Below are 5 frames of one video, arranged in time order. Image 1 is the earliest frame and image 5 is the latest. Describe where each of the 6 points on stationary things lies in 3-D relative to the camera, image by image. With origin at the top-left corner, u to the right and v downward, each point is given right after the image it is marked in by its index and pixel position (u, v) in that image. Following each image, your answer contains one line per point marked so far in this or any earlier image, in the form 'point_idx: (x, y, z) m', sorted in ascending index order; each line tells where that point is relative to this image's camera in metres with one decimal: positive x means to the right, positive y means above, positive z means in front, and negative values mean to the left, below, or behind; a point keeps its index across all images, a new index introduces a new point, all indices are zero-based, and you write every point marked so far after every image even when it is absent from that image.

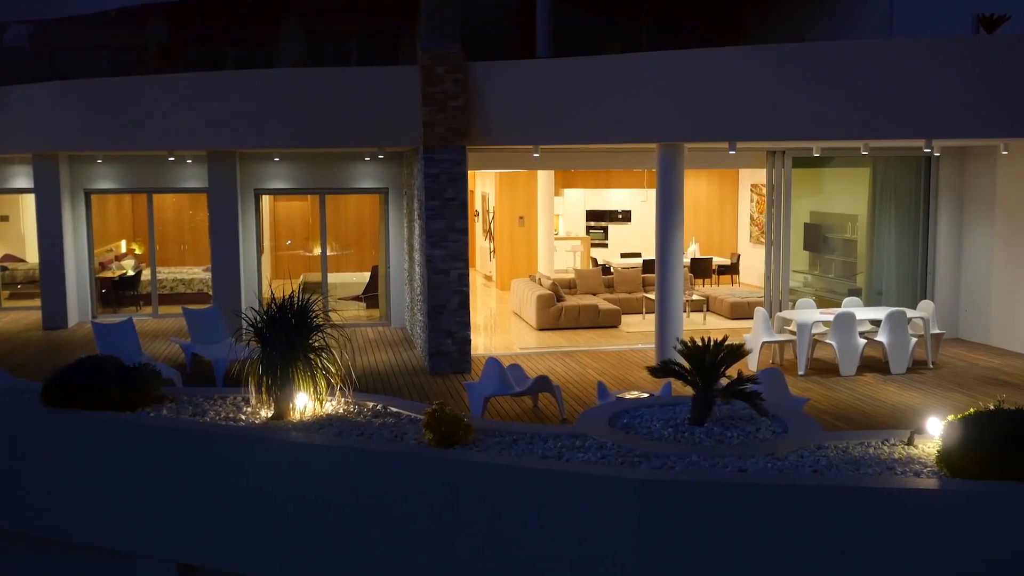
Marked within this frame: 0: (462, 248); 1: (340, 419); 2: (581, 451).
0: (-0.5, +0.4, +11.6) m
1: (-1.2, -0.9, +7.4) m
2: (+0.4, -1.0, +6.5) m
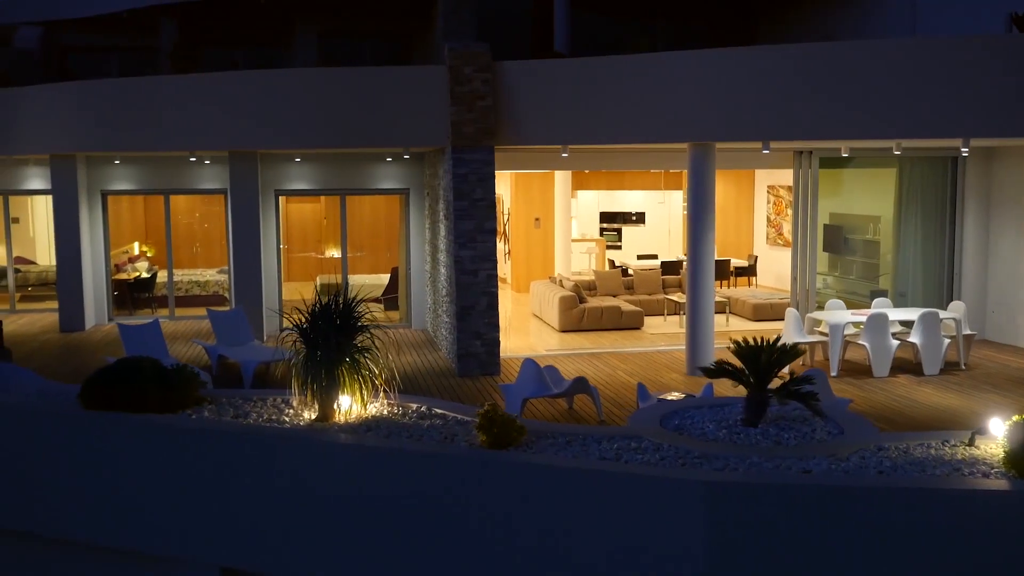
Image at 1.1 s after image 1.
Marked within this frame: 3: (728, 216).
0: (-0.2, +0.4, +11.5) m
1: (-0.9, -0.9, +7.3) m
2: (+0.8, -1.0, +6.4) m
3: (+4.2, +1.3, +19.9) m
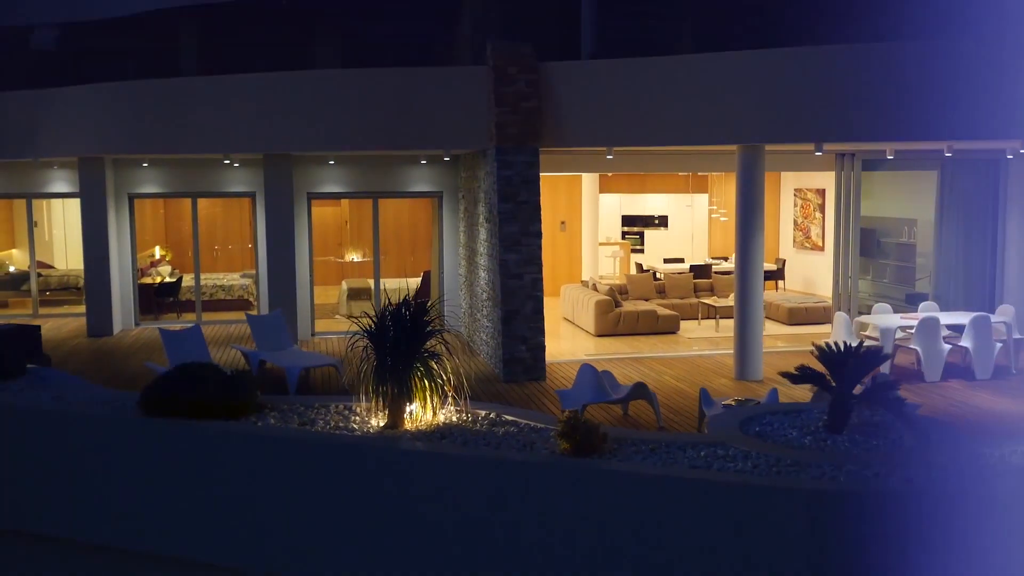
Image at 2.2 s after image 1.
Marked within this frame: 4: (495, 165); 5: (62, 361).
0: (+0.2, +0.4, +11.3) m
1: (-0.4, -0.9, +7.1) m
2: (+1.3, -1.0, +6.3) m
3: (+4.6, +1.3, +19.8) m
4: (-0.2, +1.3, +11.3) m
5: (-5.4, -0.9, +12.8) m
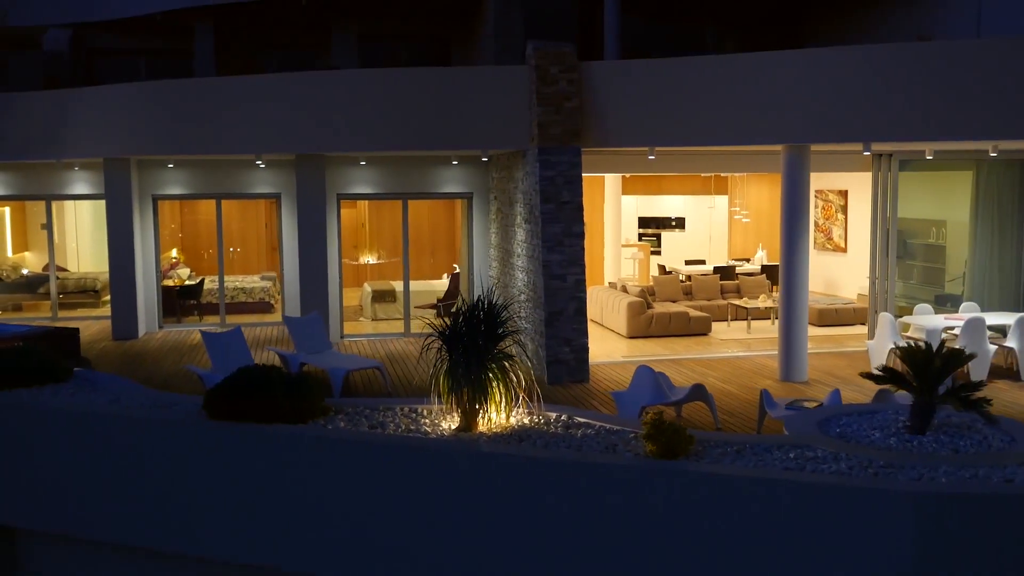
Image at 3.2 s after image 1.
0: (+0.7, +0.4, +11.2) m
1: (+0.2, -0.9, +7.0) m
2: (+1.8, -1.0, +6.2) m
3: (+5.0, +1.2, +19.8) m
4: (+0.3, +1.3, +11.2) m
5: (-5.0, -0.9, +12.6) m
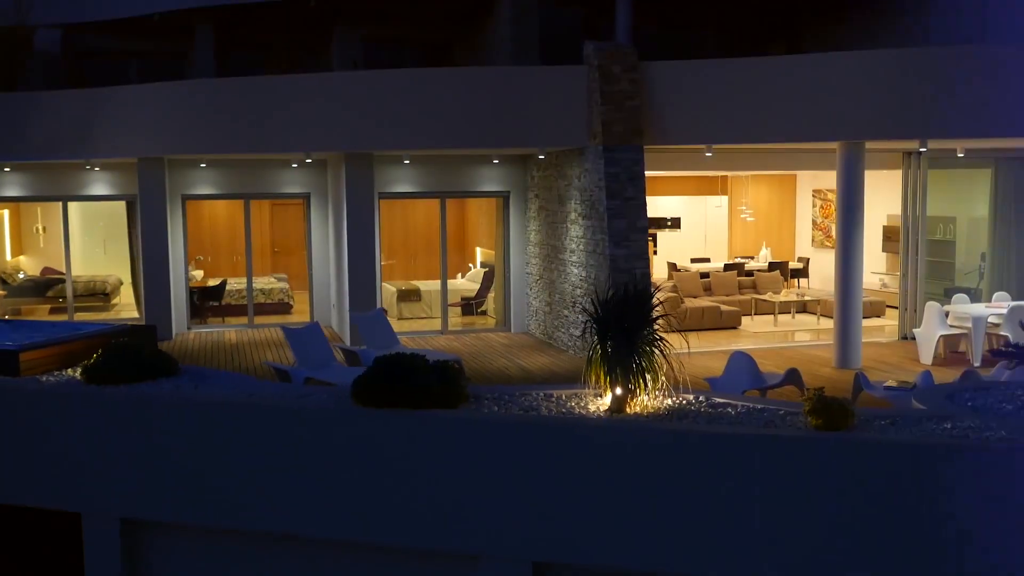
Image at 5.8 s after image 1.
0: (+1.4, +0.4, +11.6) m
1: (+1.2, -0.8, +7.3) m
2: (+2.9, -0.9, +6.6) m
3: (+5.0, +1.3, +20.4) m
4: (+1.0, +1.4, +11.5) m
5: (-4.4, -0.9, +12.5) m
